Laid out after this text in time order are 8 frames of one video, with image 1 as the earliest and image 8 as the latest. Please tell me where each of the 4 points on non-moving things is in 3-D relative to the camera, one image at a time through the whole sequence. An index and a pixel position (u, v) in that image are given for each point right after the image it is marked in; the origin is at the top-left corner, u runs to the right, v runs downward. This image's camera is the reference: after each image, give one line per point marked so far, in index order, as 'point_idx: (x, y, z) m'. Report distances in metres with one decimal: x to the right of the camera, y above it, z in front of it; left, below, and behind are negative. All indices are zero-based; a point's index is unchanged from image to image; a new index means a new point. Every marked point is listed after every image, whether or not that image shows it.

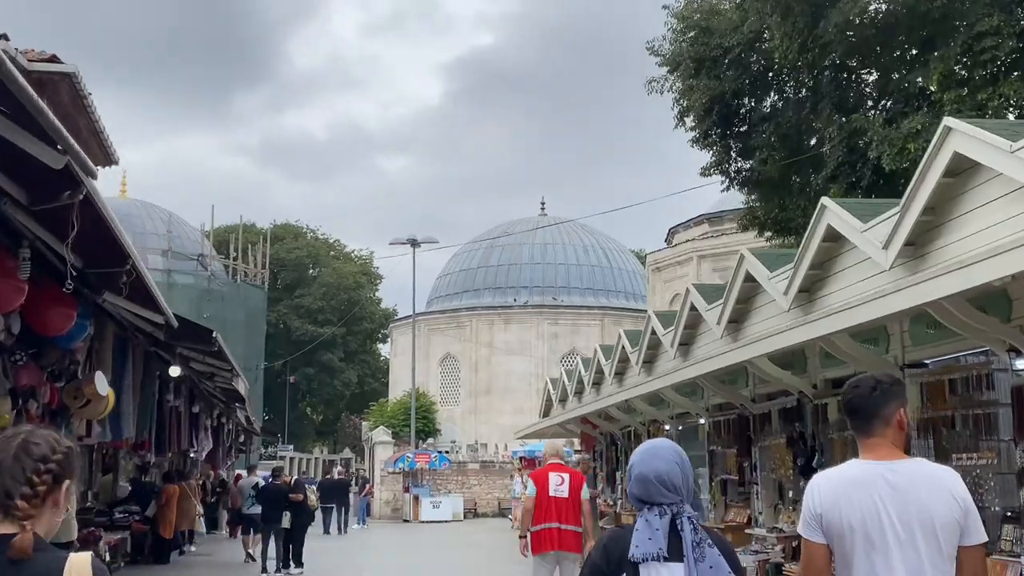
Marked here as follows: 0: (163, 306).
0: (-3.5, -0.2, +10.7) m
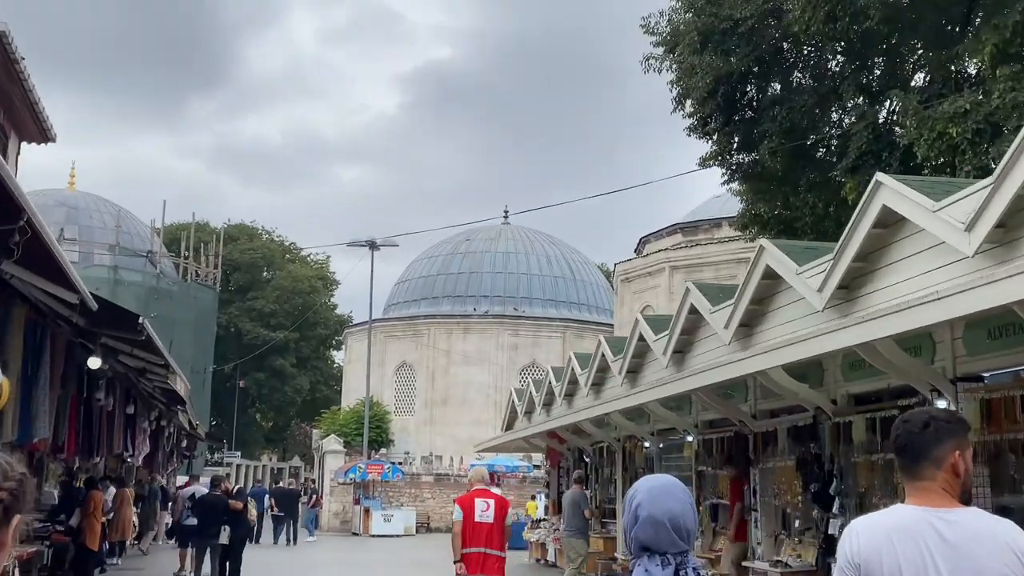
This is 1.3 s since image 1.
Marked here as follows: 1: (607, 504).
0: (-3.7, 0.0, +9.0) m
1: (+1.7, -3.9, +19.2) m
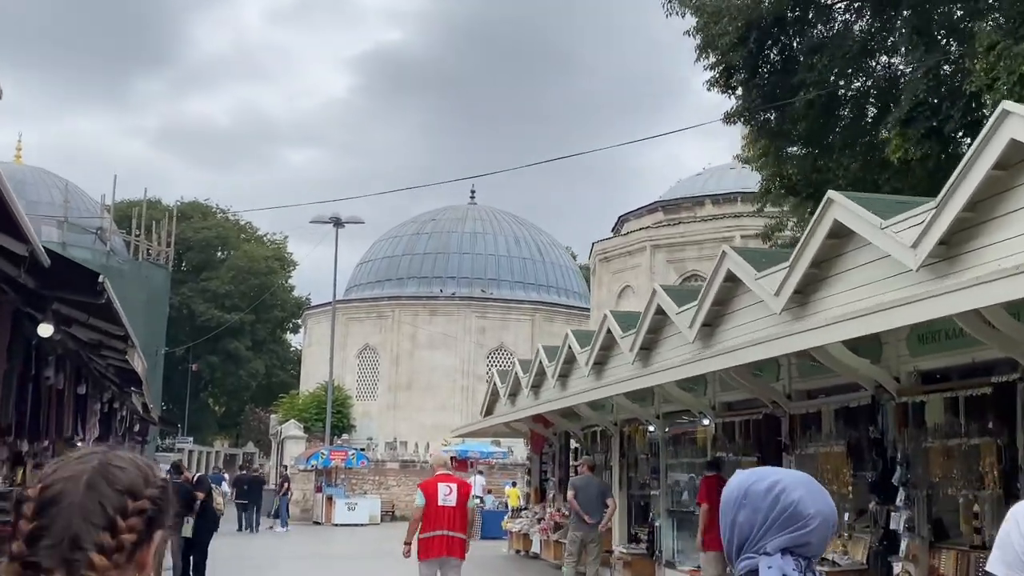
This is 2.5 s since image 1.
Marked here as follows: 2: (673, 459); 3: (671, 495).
0: (-3.4, +0.4, +7.5) m
1: (+1.5, -3.4, +18.0) m
2: (+2.2, -2.3, +14.4) m
3: (+2.2, -2.8, +14.4) m
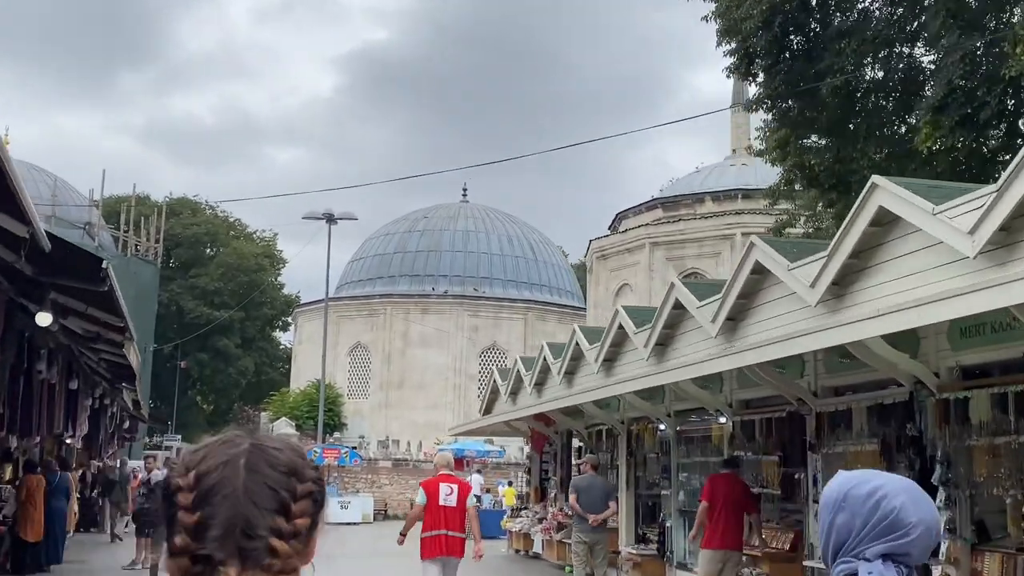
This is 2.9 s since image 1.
0: (-3.2, +0.5, +7.1) m
1: (+1.5, -3.4, +17.6) m
2: (+2.3, -2.3, +14.0) m
3: (+2.3, -2.7, +14.0) m
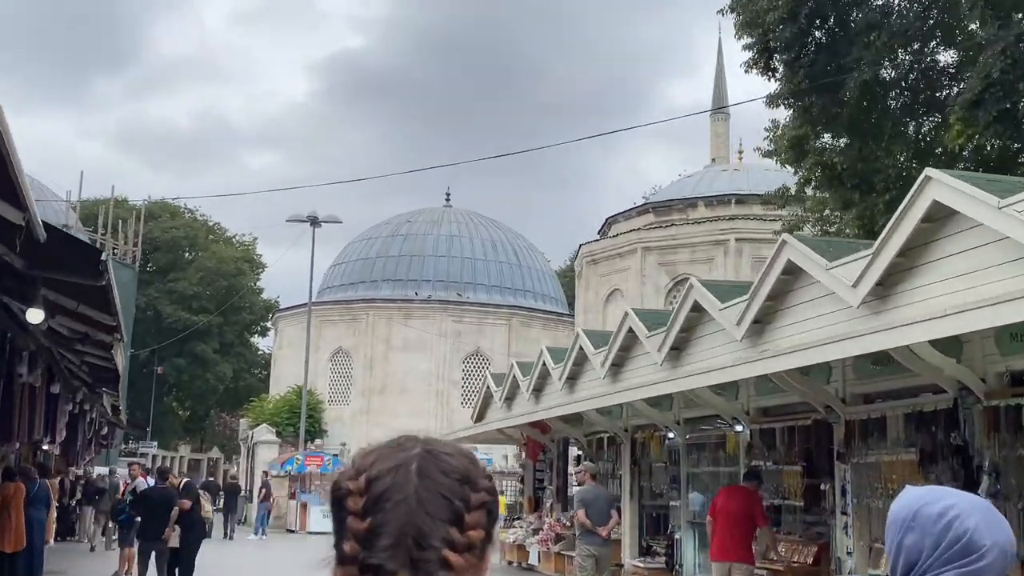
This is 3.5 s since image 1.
0: (-3.0, +0.5, +6.5) m
1: (+1.5, -3.4, +17.1) m
2: (+2.3, -2.3, +13.6) m
3: (+2.3, -2.8, +13.5) m
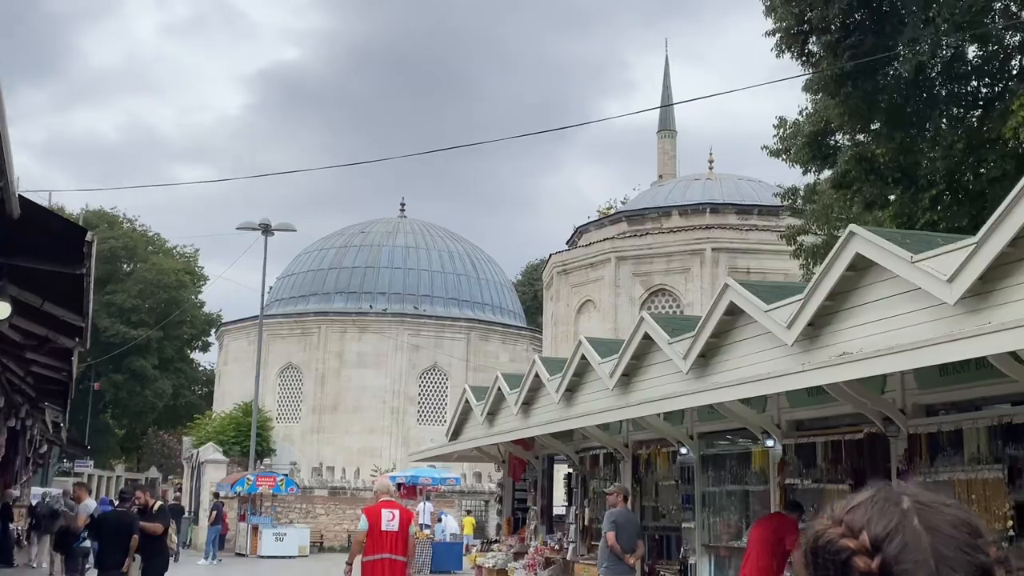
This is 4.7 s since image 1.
0: (-2.6, +0.6, +5.3) m
1: (+1.3, -3.5, +16.0) m
2: (+2.4, -2.4, +12.6) m
3: (+2.3, -2.8, +12.5) m
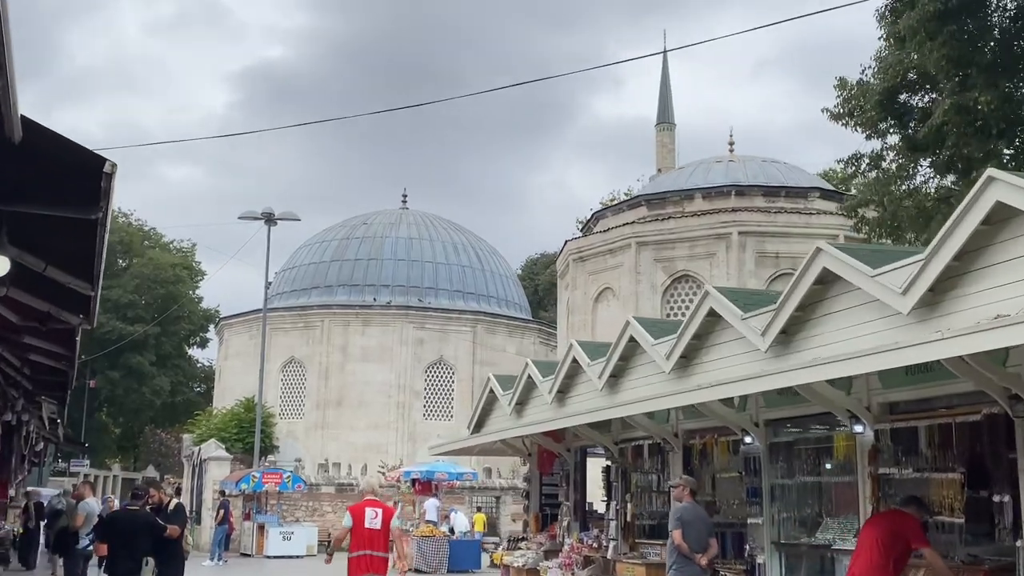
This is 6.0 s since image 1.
0: (-2.0, +0.9, +4.1) m
1: (+1.8, -3.2, +14.9) m
2: (+2.9, -2.0, +11.4) m
3: (+2.9, -2.5, +11.4) m
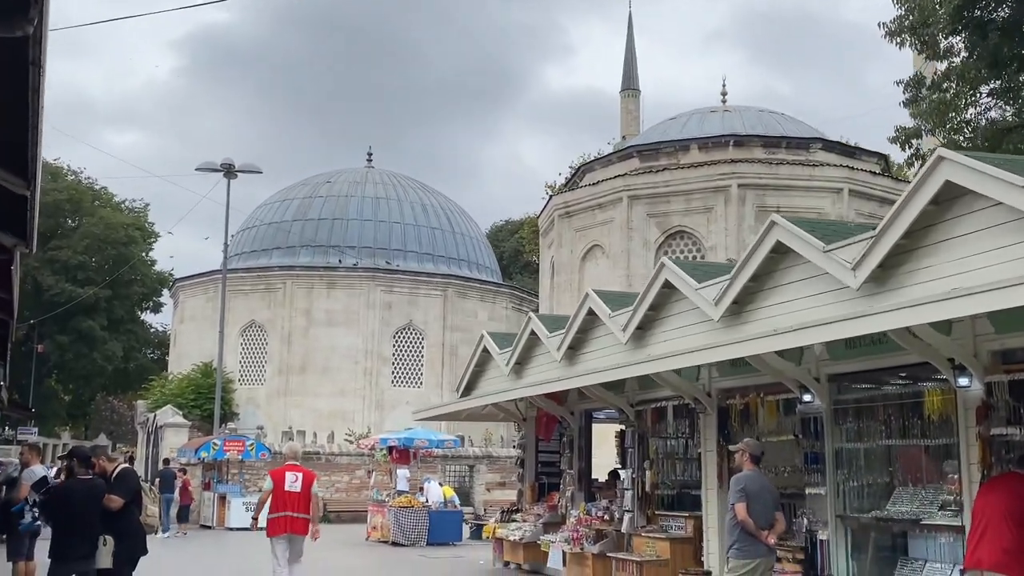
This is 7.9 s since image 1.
0: (-1.4, +1.3, +2.2) m
1: (+1.9, -2.5, +13.3) m
2: (+3.1, -1.4, +9.8) m
3: (+3.1, -1.9, +9.8) m
